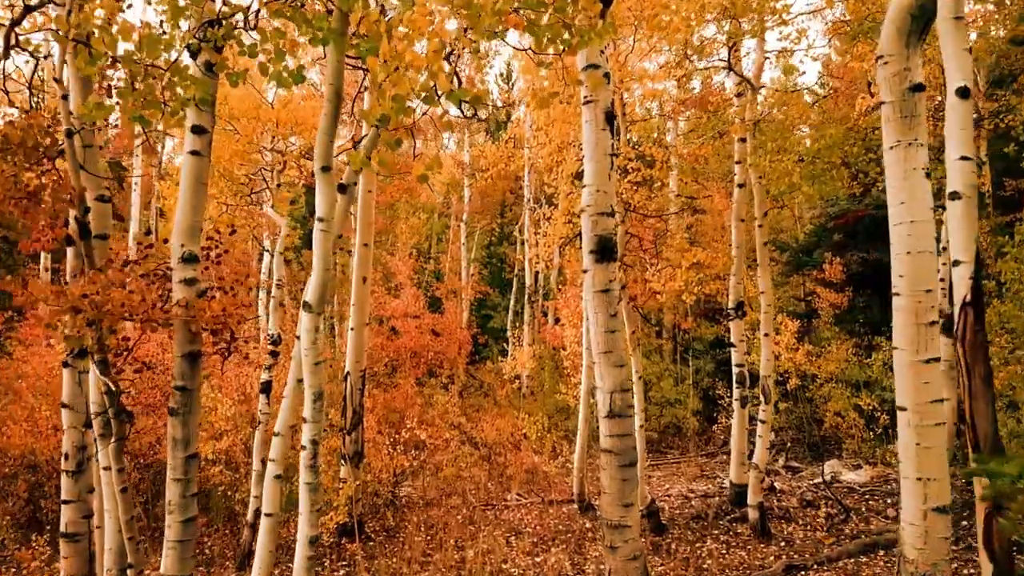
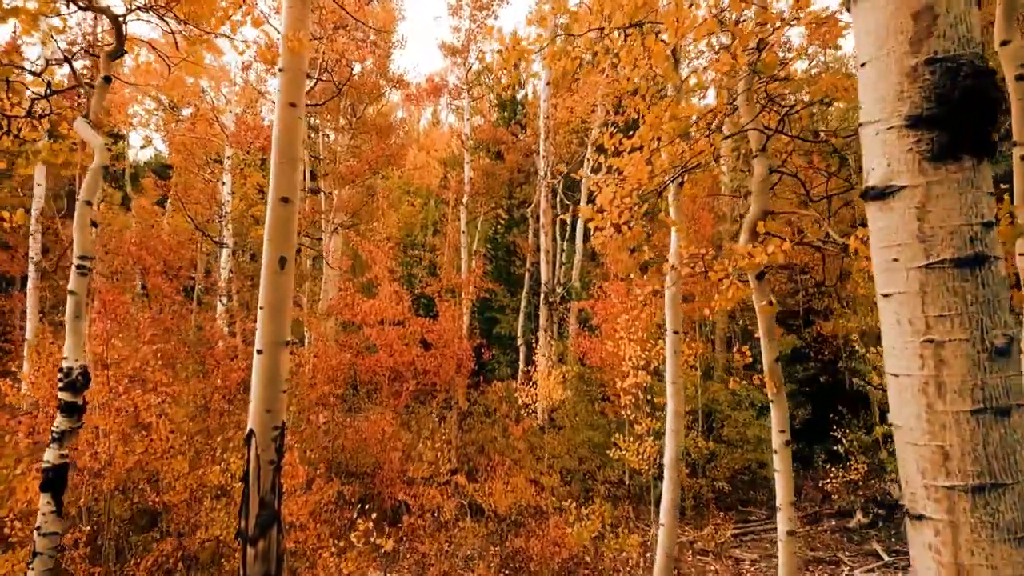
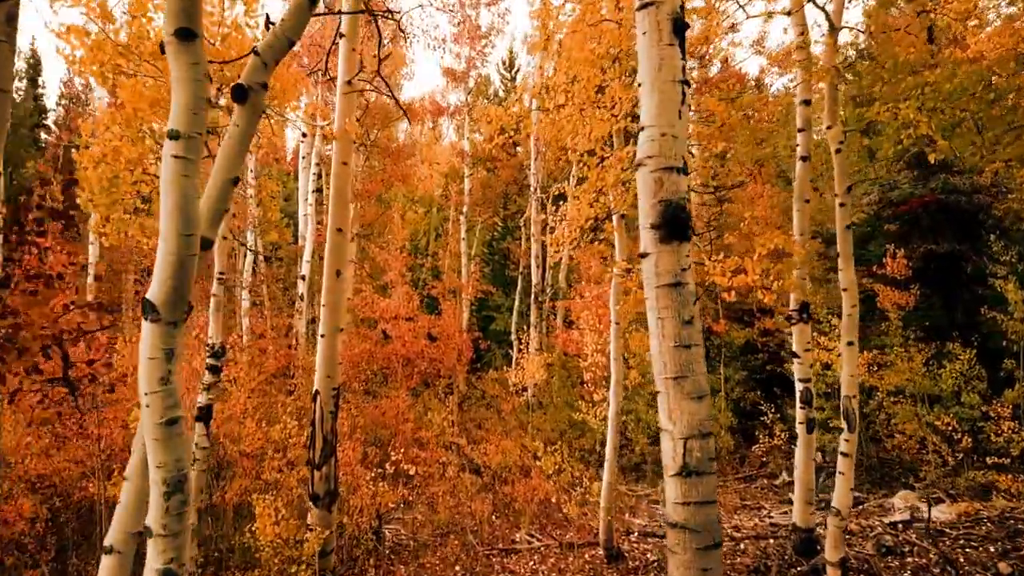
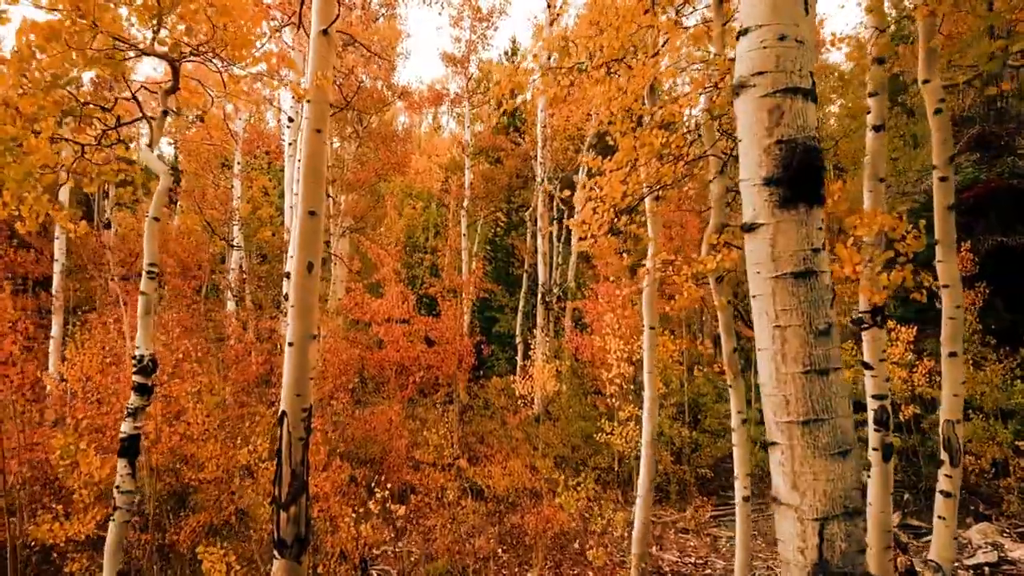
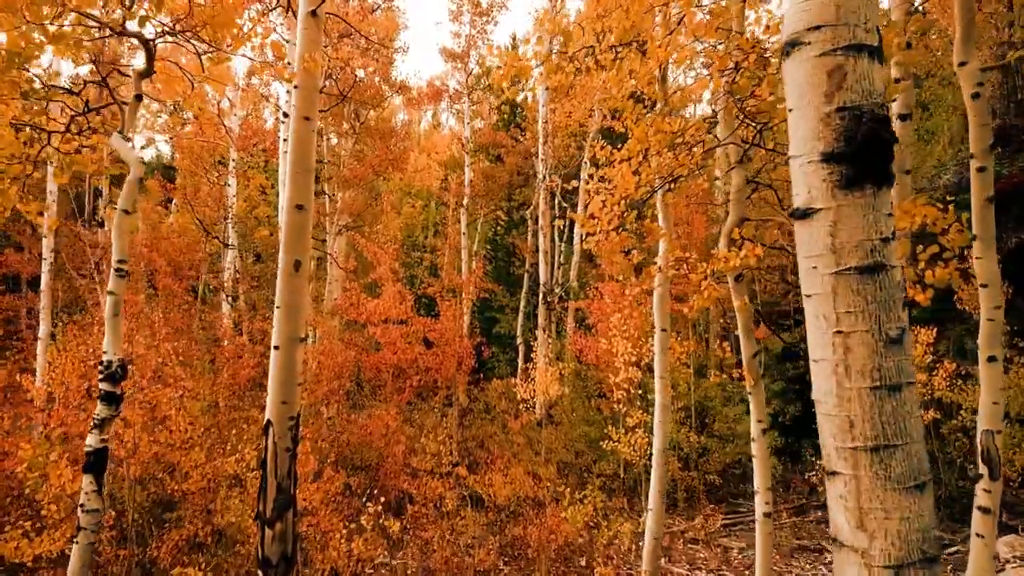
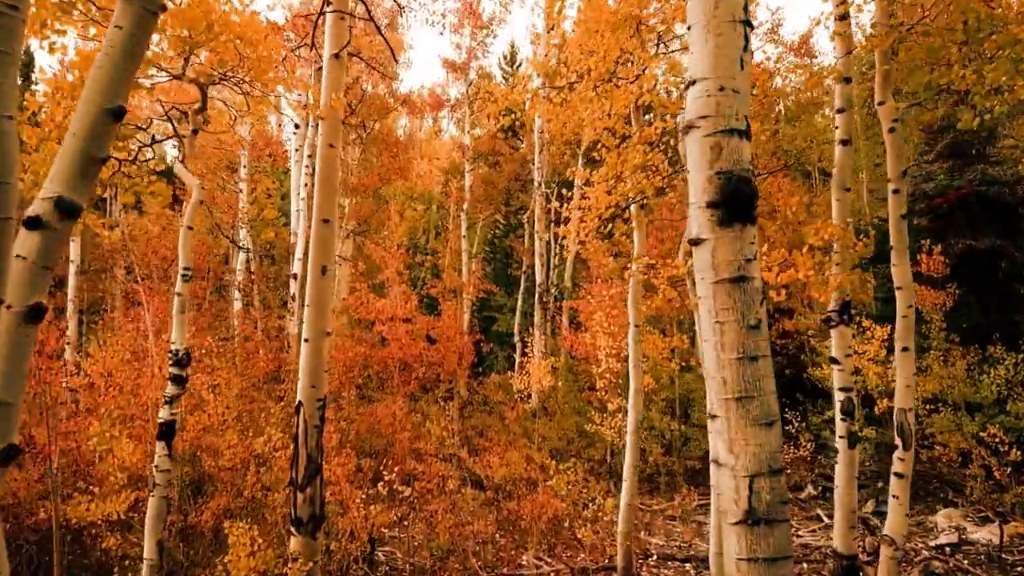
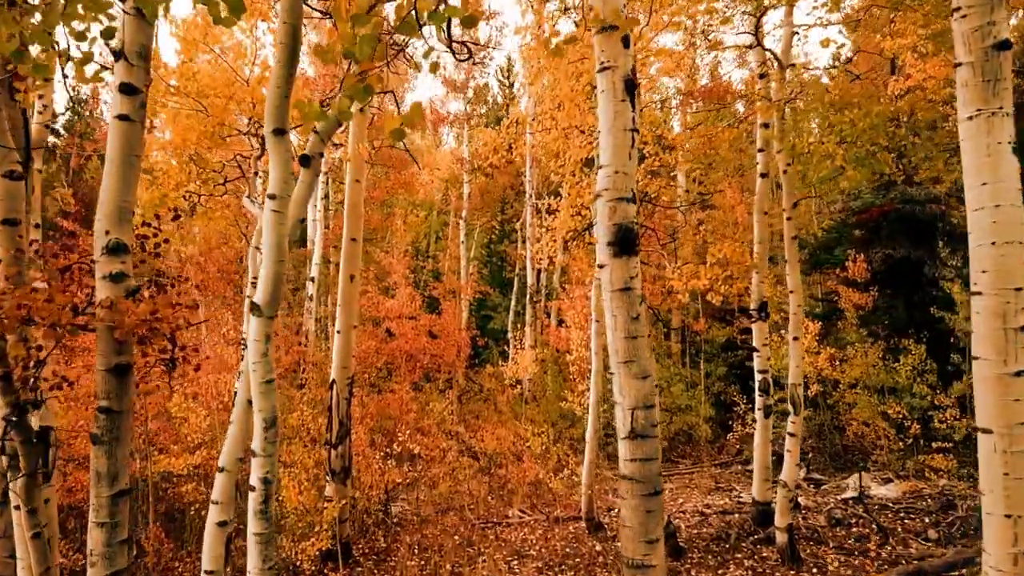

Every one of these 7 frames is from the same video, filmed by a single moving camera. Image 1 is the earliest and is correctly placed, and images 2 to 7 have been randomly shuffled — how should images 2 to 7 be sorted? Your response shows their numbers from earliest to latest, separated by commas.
7, 3, 6, 4, 5, 2
